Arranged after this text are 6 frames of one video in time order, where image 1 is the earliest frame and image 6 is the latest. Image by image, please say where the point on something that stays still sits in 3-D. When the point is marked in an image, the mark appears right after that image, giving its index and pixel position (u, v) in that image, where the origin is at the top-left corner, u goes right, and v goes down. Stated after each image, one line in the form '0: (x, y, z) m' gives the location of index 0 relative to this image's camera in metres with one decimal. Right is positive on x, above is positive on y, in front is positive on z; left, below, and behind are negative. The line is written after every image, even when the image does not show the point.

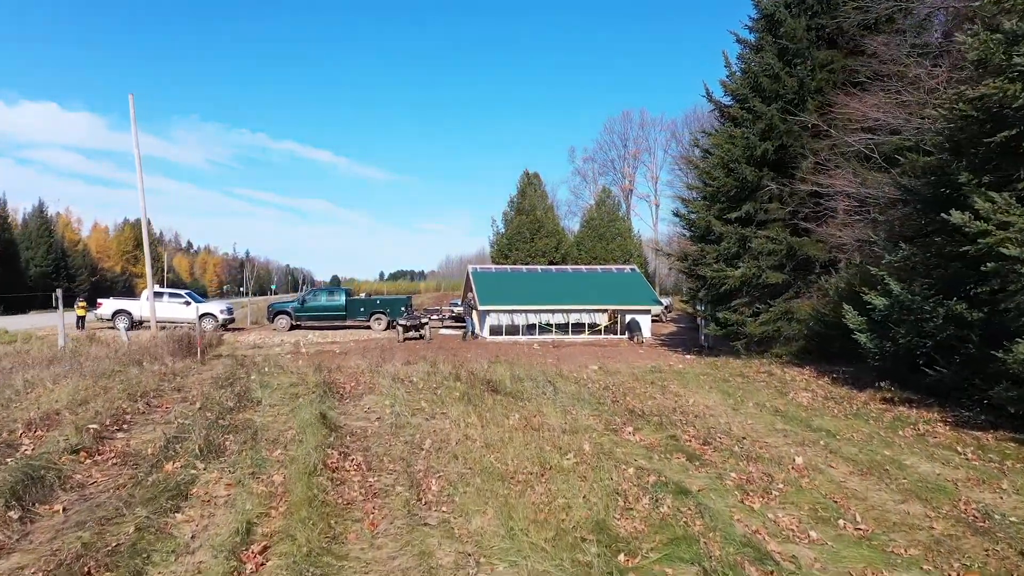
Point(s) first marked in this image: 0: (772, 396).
0: (+4.1, -1.7, +8.9) m
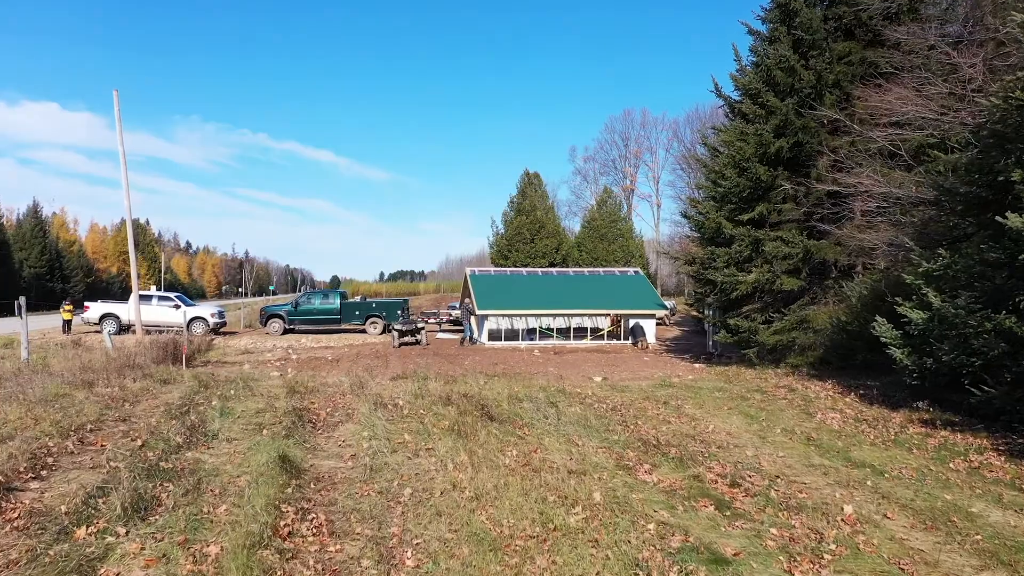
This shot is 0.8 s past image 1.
0: (+4.1, -1.9, +8.0) m
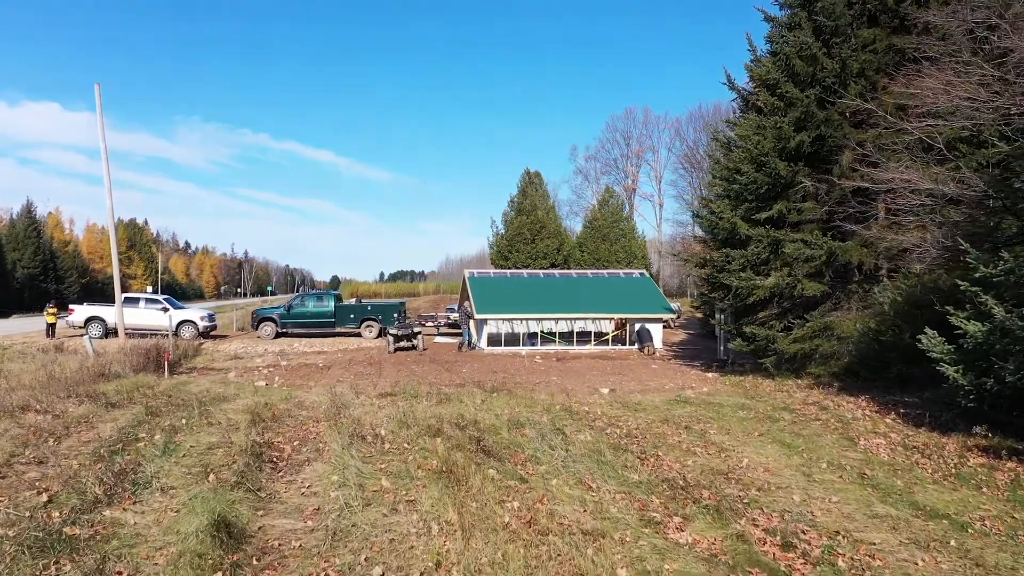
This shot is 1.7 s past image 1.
0: (+4.1, -2.0, +7.0) m
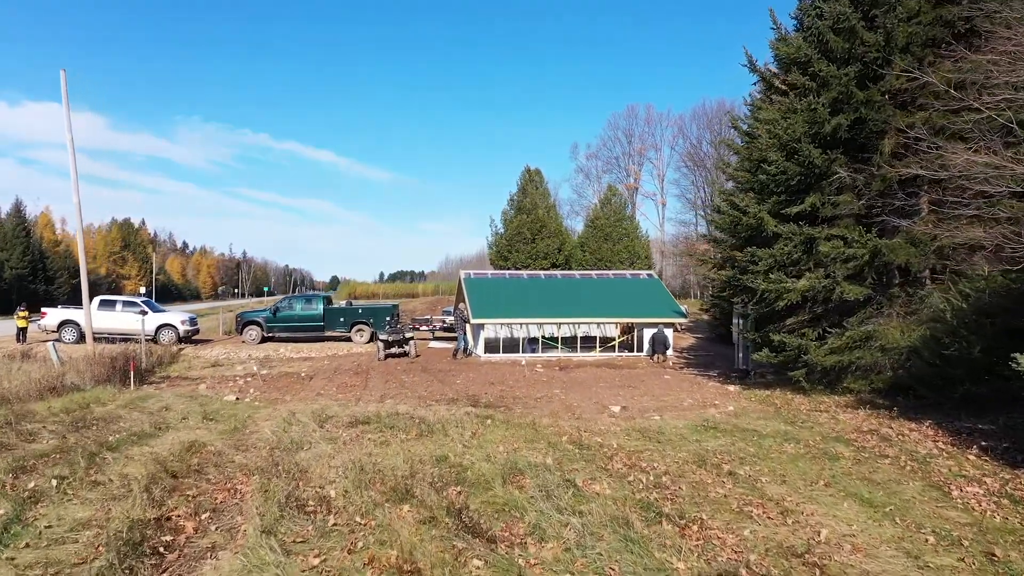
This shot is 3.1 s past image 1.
0: (+4.0, -2.1, +5.4) m
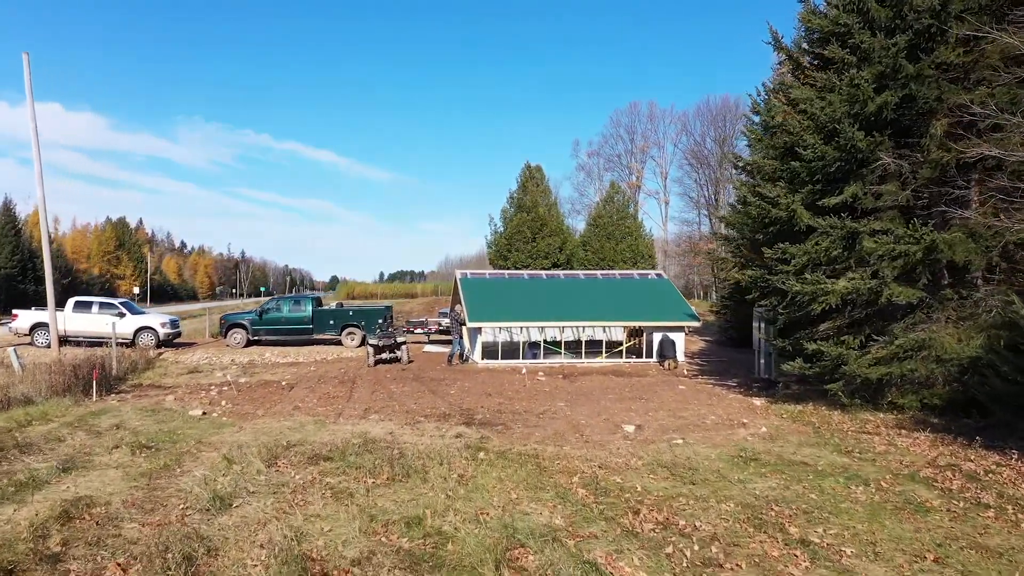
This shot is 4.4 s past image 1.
0: (+4.0, -2.1, +3.9) m
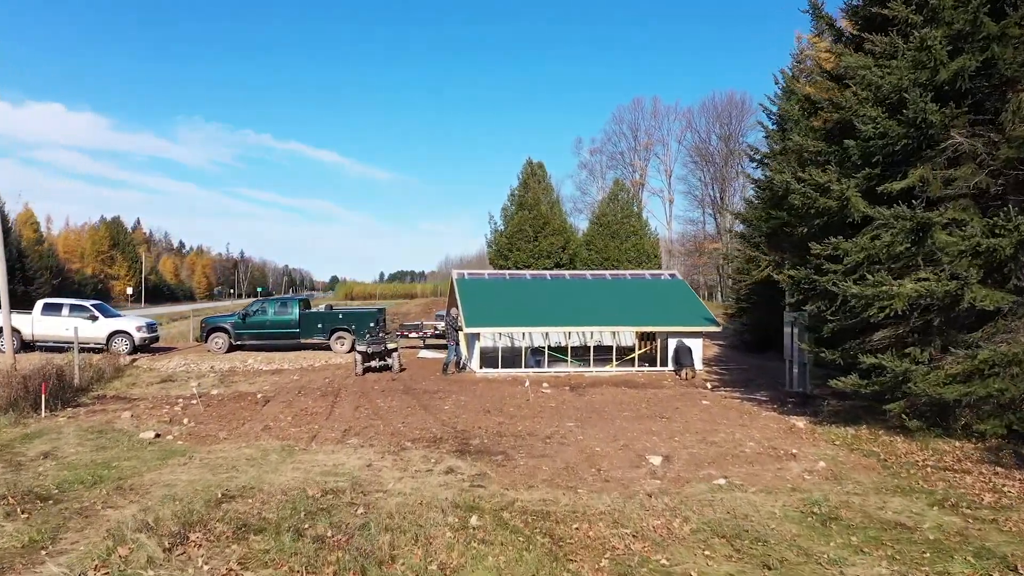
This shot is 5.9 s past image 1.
0: (+4.0, -2.1, +2.2) m
